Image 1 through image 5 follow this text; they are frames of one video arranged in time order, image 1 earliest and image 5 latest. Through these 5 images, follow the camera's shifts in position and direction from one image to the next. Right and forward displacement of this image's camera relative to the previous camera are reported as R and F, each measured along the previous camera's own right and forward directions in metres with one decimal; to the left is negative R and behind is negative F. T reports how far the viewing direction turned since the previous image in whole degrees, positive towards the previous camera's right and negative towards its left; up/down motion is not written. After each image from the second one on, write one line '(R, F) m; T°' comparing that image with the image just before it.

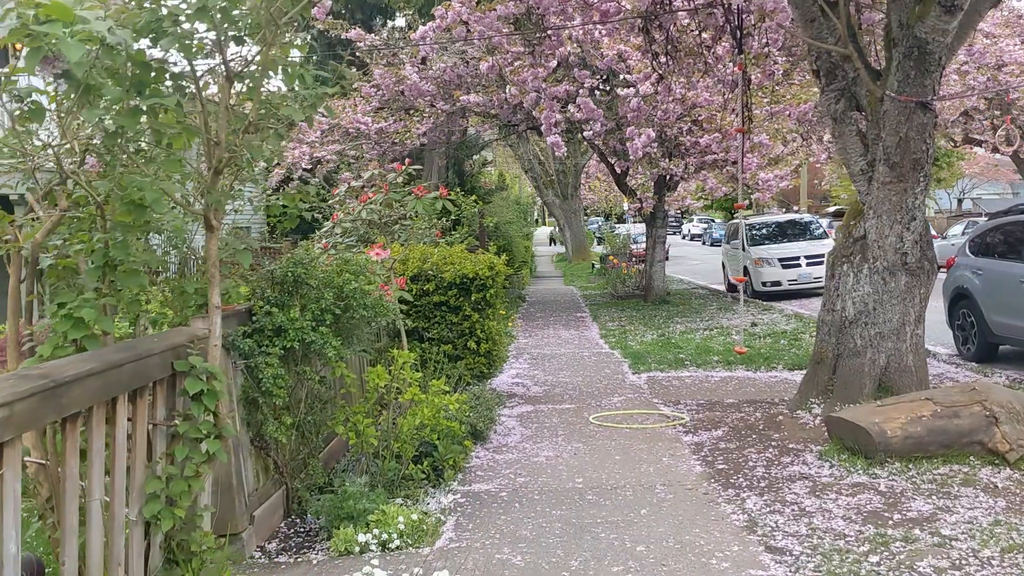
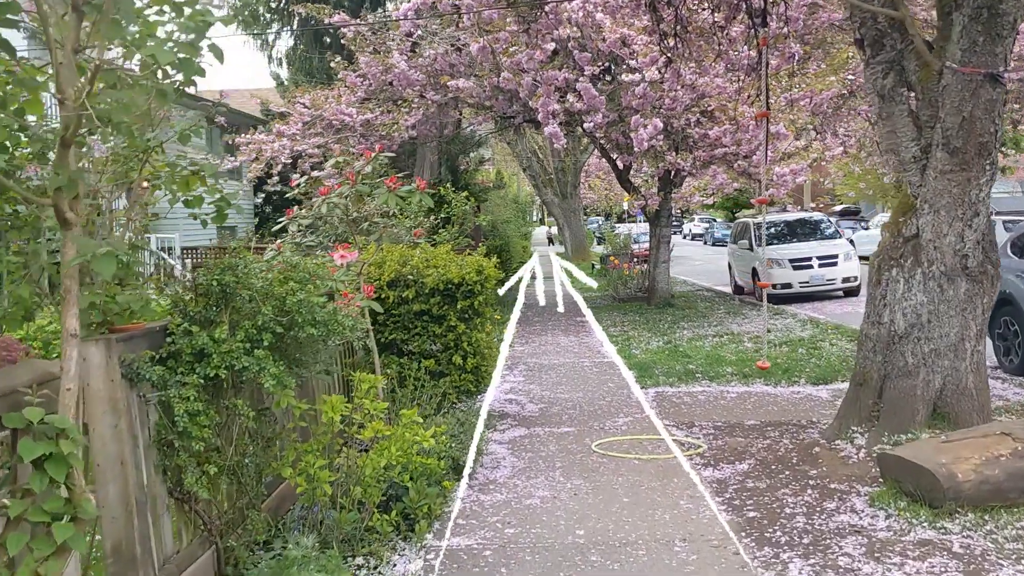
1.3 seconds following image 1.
(+0.1, +0.9) m; 0°
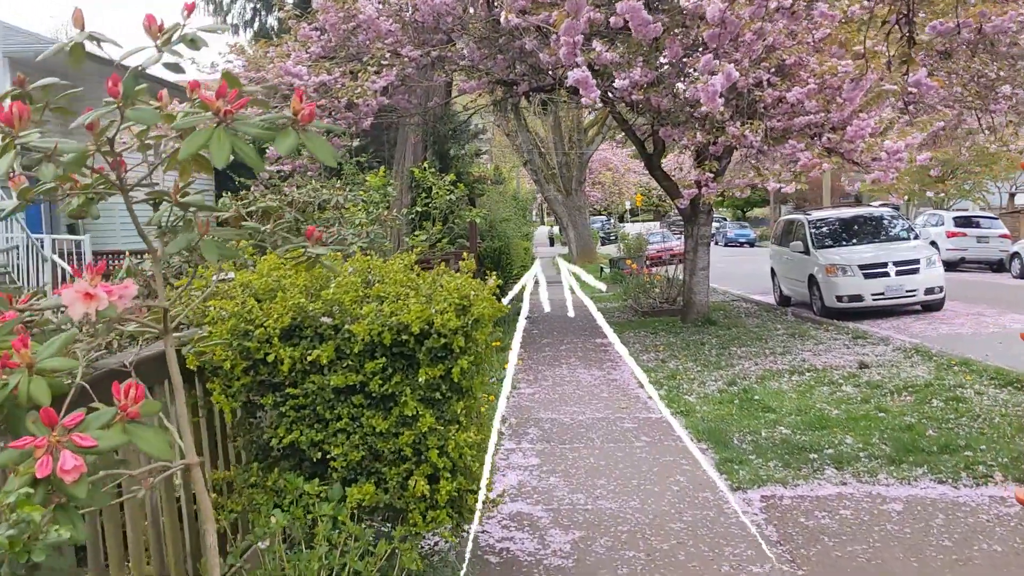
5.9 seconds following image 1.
(-0.1, +3.1) m; 0°
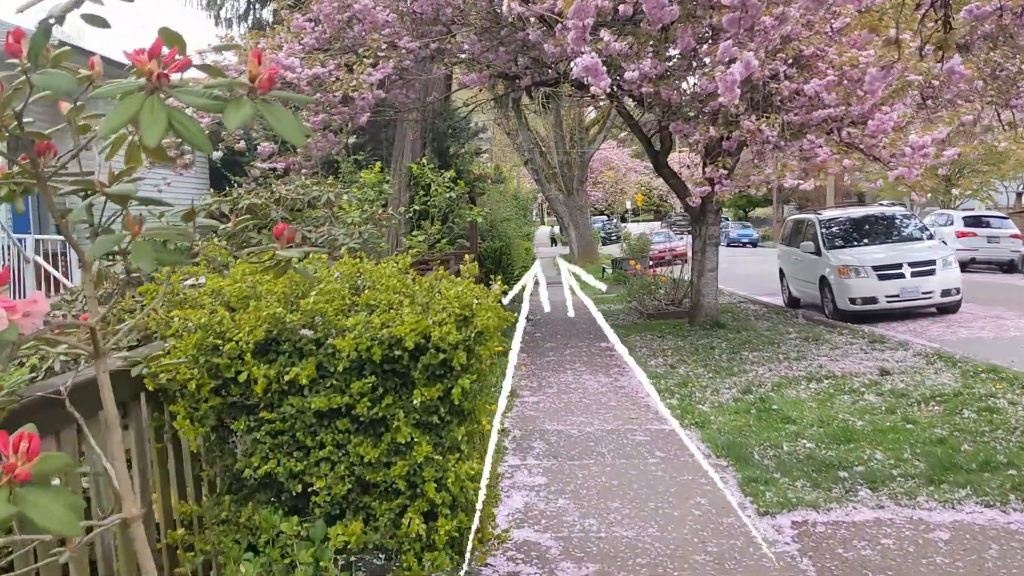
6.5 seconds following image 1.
(0.0, +0.4) m; 0°
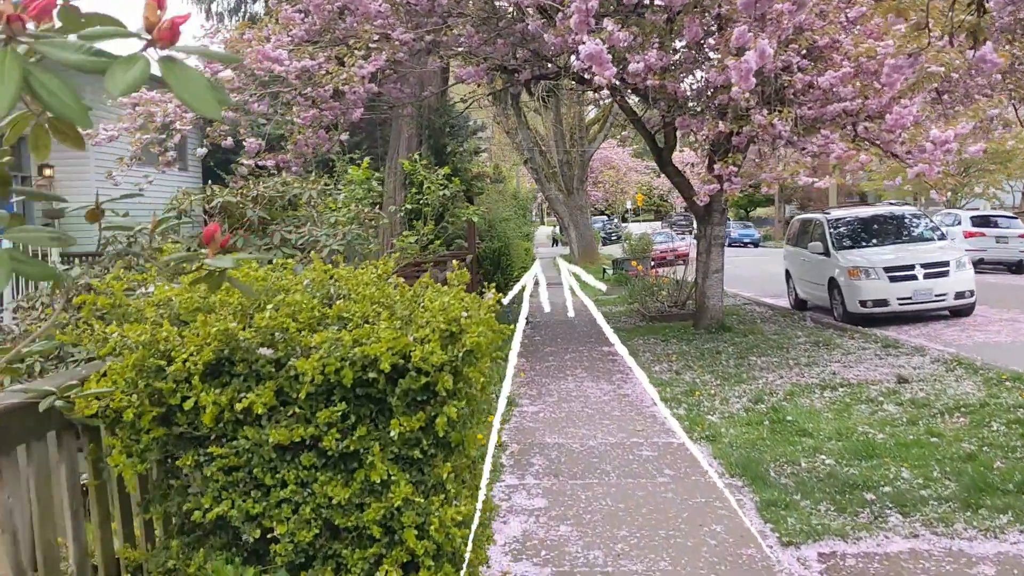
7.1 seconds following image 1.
(0.0, +0.4) m; 0°
